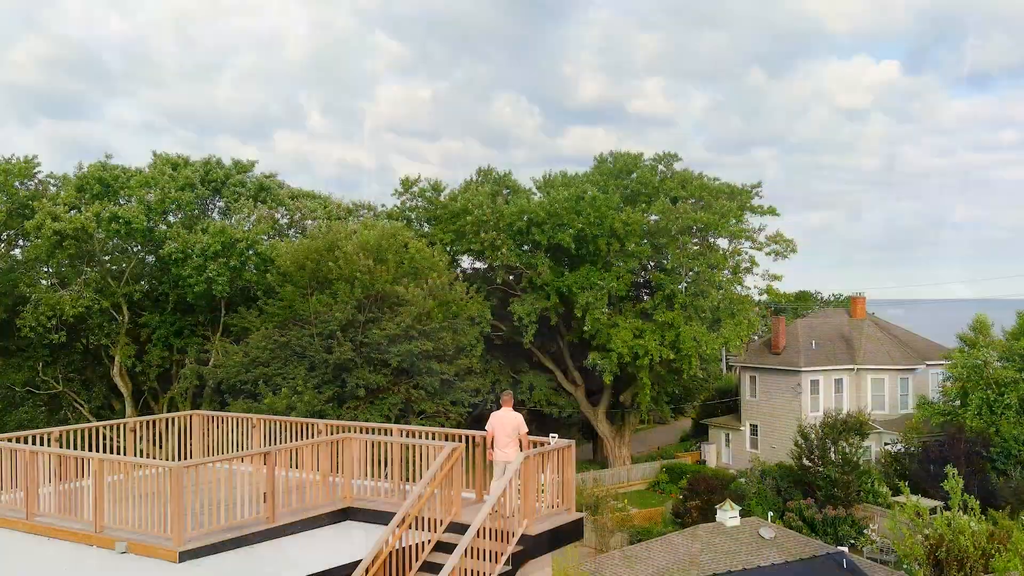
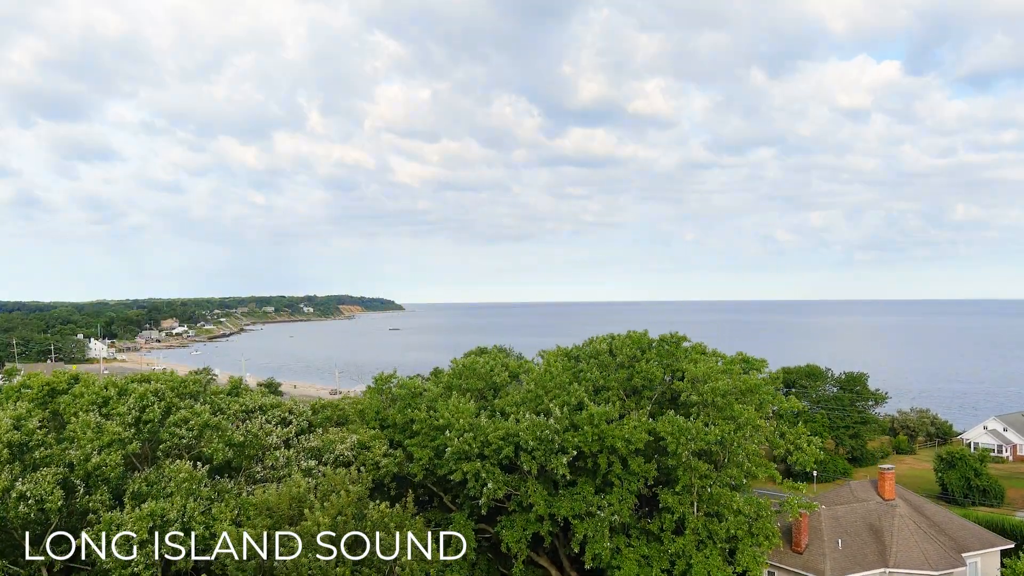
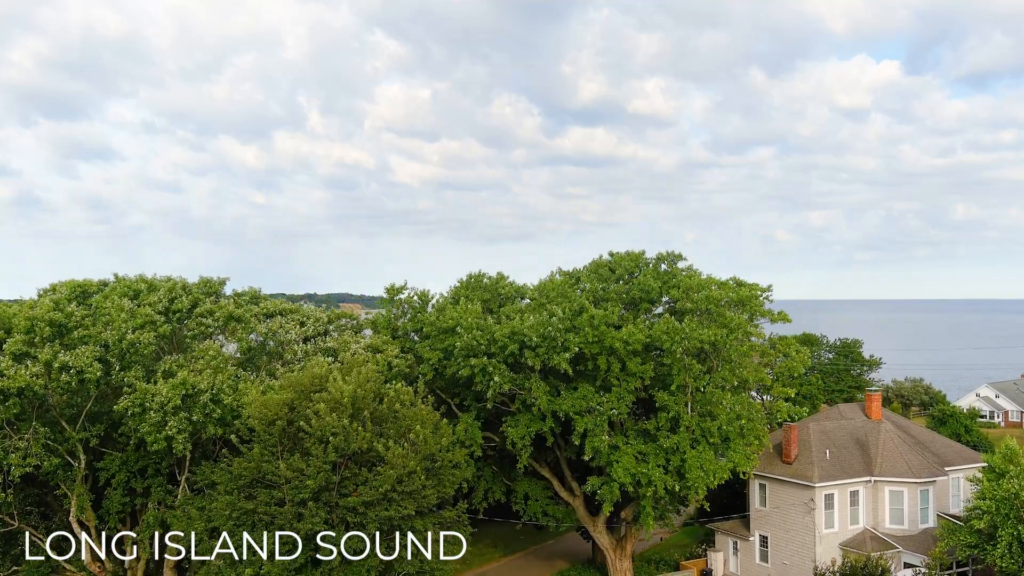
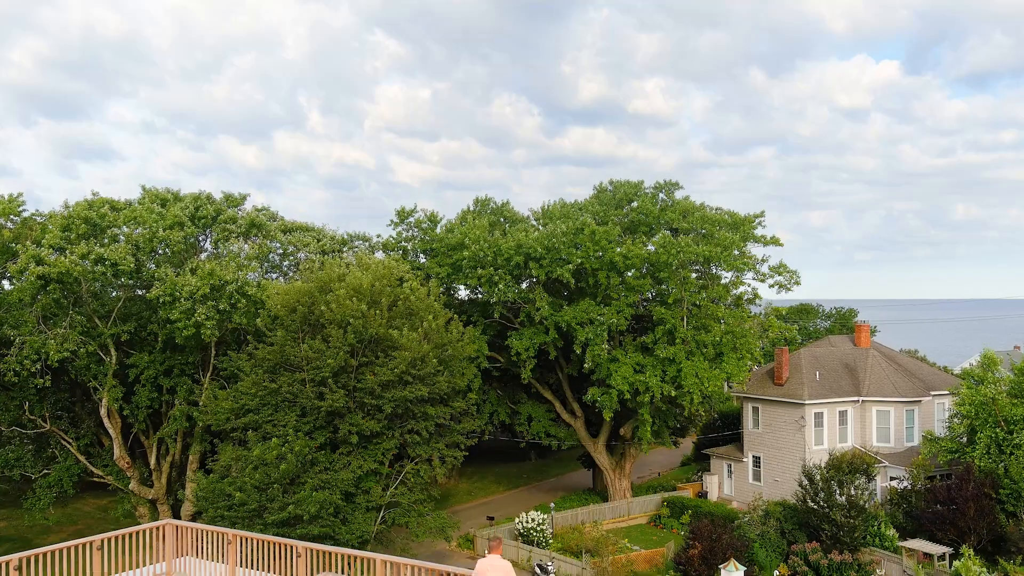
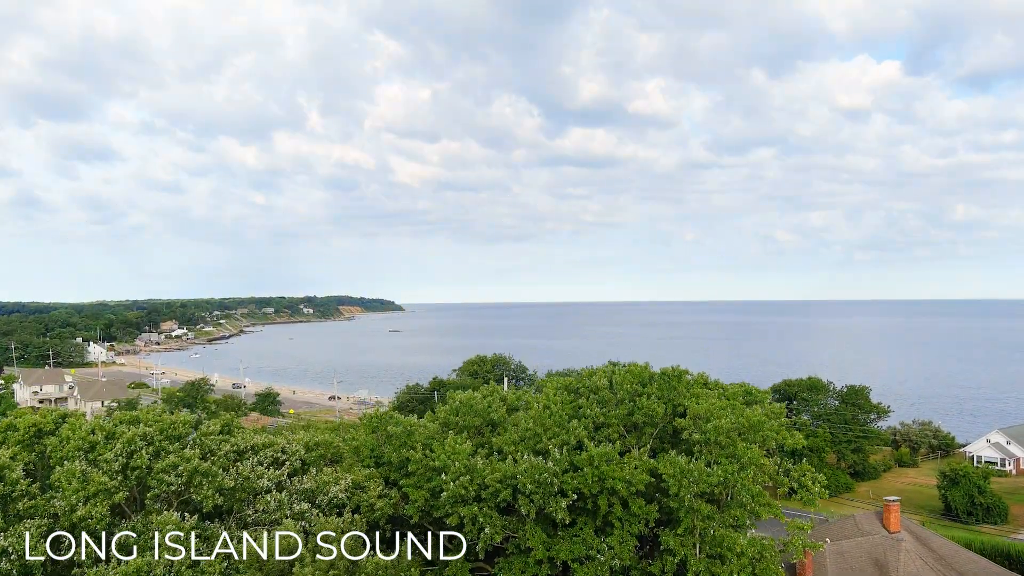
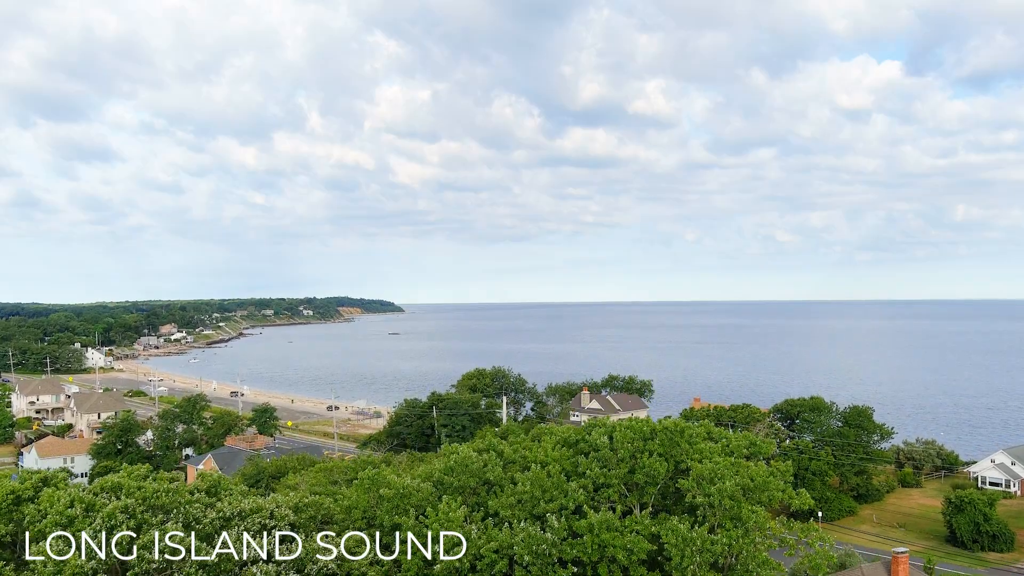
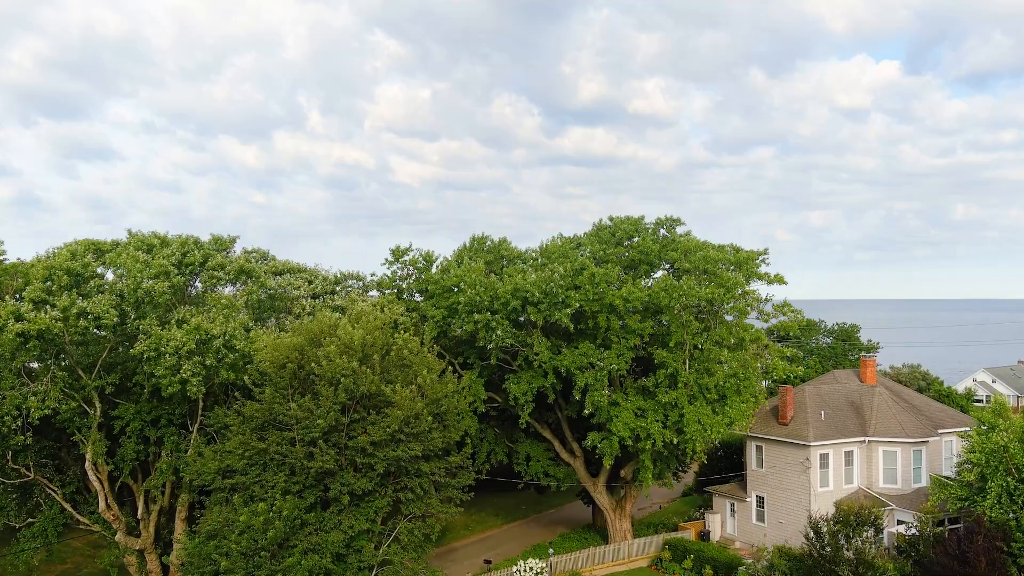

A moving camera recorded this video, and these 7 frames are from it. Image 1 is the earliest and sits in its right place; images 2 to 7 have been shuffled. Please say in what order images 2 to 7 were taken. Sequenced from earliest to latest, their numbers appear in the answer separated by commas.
4, 7, 3, 2, 5, 6
